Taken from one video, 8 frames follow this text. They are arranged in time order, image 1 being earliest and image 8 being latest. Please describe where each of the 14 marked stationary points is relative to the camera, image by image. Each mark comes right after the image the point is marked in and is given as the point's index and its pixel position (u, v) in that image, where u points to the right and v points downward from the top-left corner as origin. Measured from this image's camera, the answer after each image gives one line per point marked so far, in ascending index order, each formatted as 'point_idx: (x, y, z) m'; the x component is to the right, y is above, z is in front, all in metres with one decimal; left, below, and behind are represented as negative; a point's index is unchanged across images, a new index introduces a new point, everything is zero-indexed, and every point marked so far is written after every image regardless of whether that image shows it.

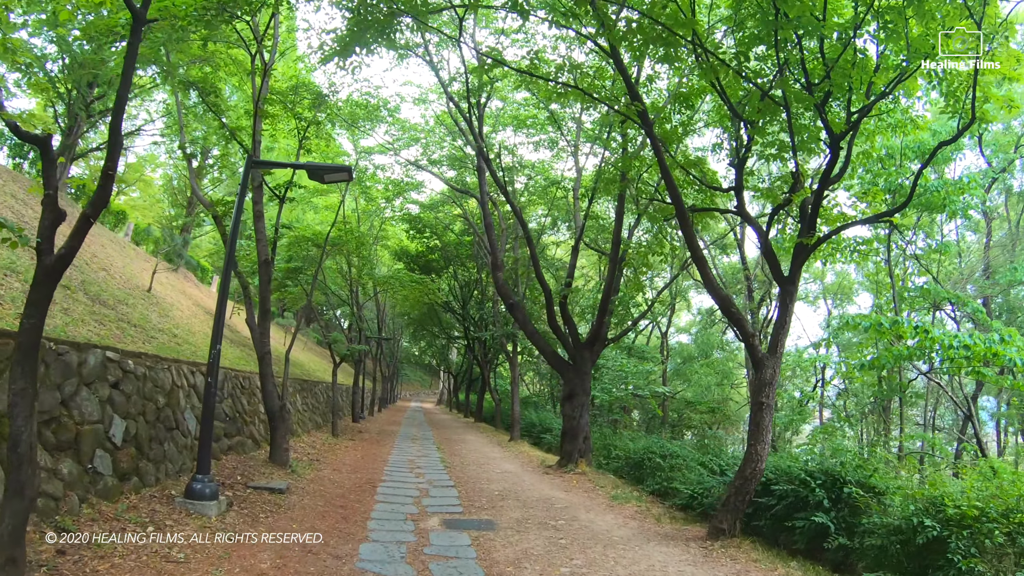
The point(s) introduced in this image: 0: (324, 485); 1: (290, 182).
0: (-2.3, -2.4, +6.9) m
1: (-3.4, +1.6, +8.5) m
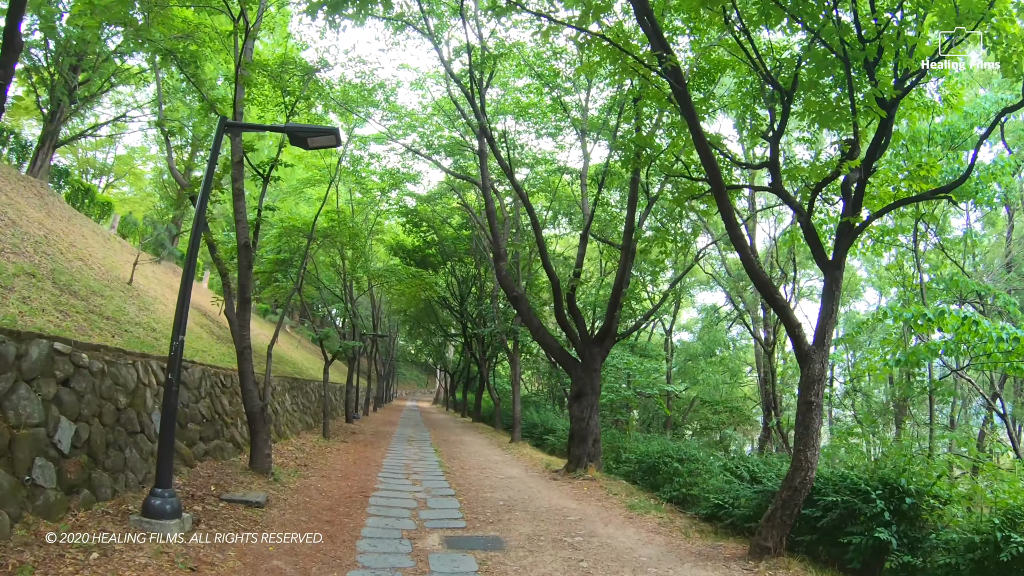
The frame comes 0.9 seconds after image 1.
0: (-2.2, -2.3, +6.2) m
1: (-3.3, +1.8, +7.7) m
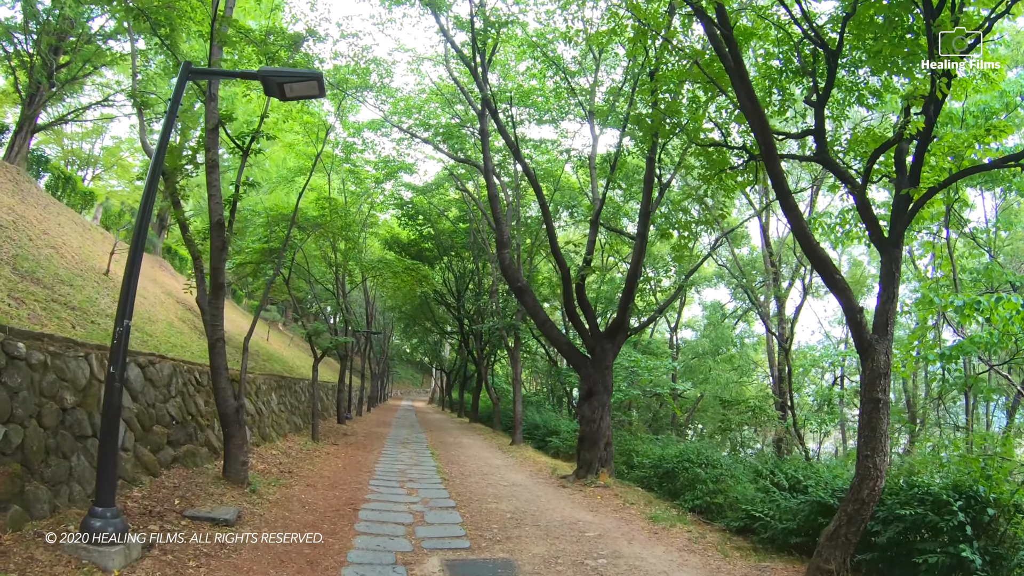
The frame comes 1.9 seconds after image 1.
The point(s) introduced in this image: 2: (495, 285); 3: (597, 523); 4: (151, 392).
0: (-2.1, -2.1, +5.4) m
1: (-3.2, +1.9, +6.9) m
2: (-0.5, +0.1, +18.4) m
3: (+0.9, -2.4, +5.8) m
4: (-3.9, -1.1, +6.0) m
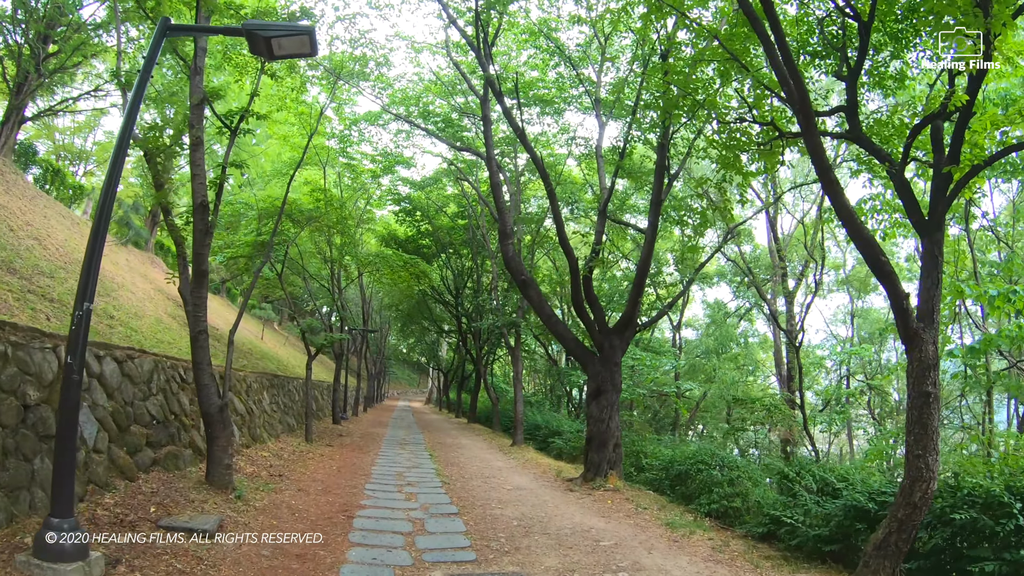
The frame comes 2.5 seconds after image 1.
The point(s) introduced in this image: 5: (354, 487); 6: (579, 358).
0: (-2.0, -2.0, +5.0) m
1: (-3.1, +2.1, +6.5) m
2: (-0.5, +0.1, +18.0) m
3: (+1.0, -2.3, +5.4) m
4: (-3.8, -1.0, +5.5) m
5: (-1.8, -2.2, +6.3) m
6: (+1.0, -1.0, +8.2) m
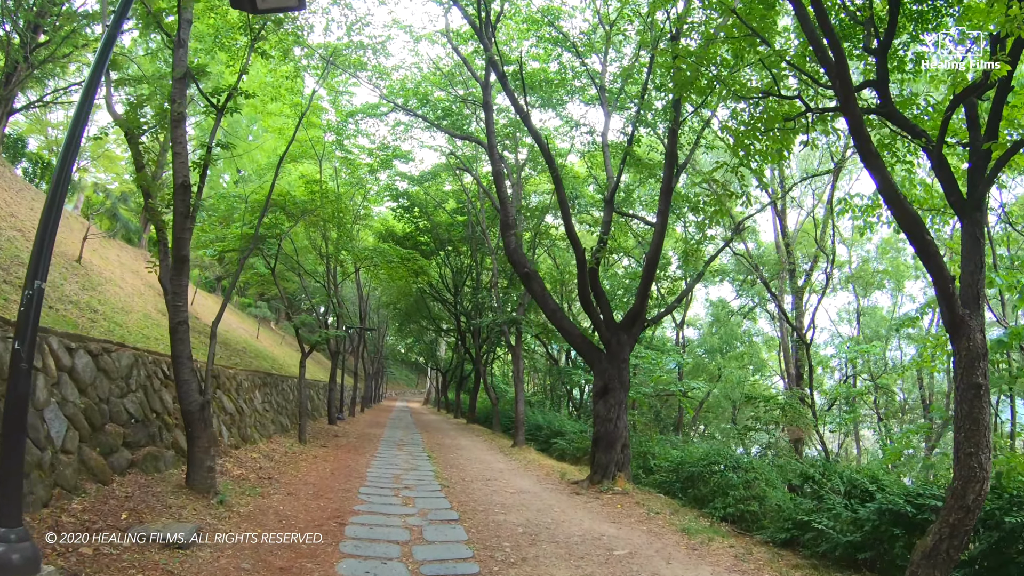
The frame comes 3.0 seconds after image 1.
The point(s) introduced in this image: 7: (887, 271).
0: (-2.0, -1.9, +4.6) m
1: (-3.1, +2.2, +6.1) m
2: (-0.5, +0.2, +17.6) m
3: (+1.0, -2.2, +5.0) m
4: (-3.8, -0.9, +5.1) m
5: (-1.7, -2.1, +5.9) m
6: (+1.0, -0.9, +7.8) m
7: (+12.6, +0.6, +18.9) m
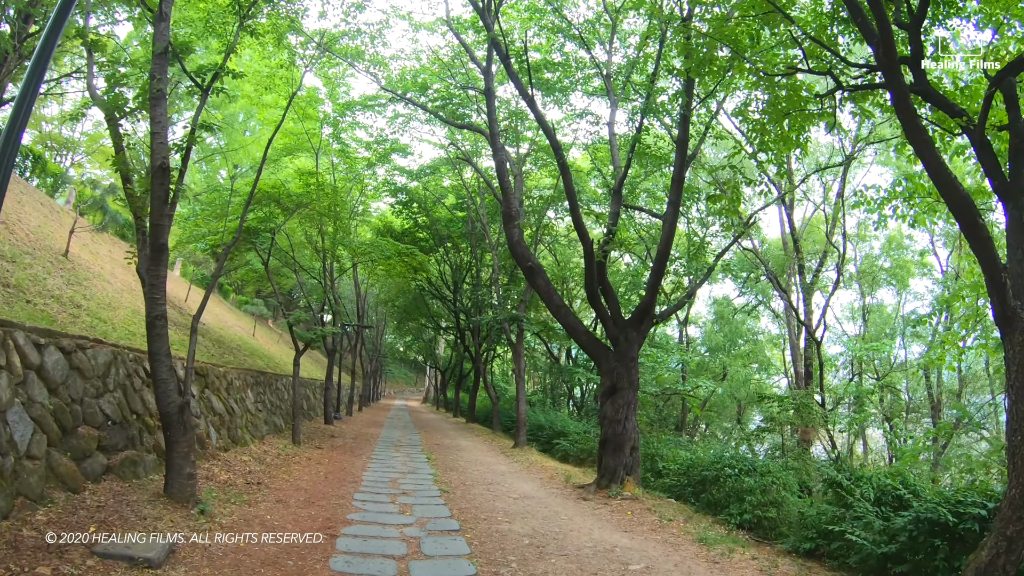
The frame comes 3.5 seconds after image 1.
0: (-1.9, -1.8, +4.2) m
1: (-3.0, +2.2, +5.7) m
2: (-0.5, +0.3, +17.2) m
3: (+1.0, -2.2, +4.6) m
4: (-3.7, -0.8, +4.8) m
5: (-1.7, -2.1, +5.5) m
6: (+1.1, -0.9, +7.5) m
7: (+12.6, +0.7, +18.6) m
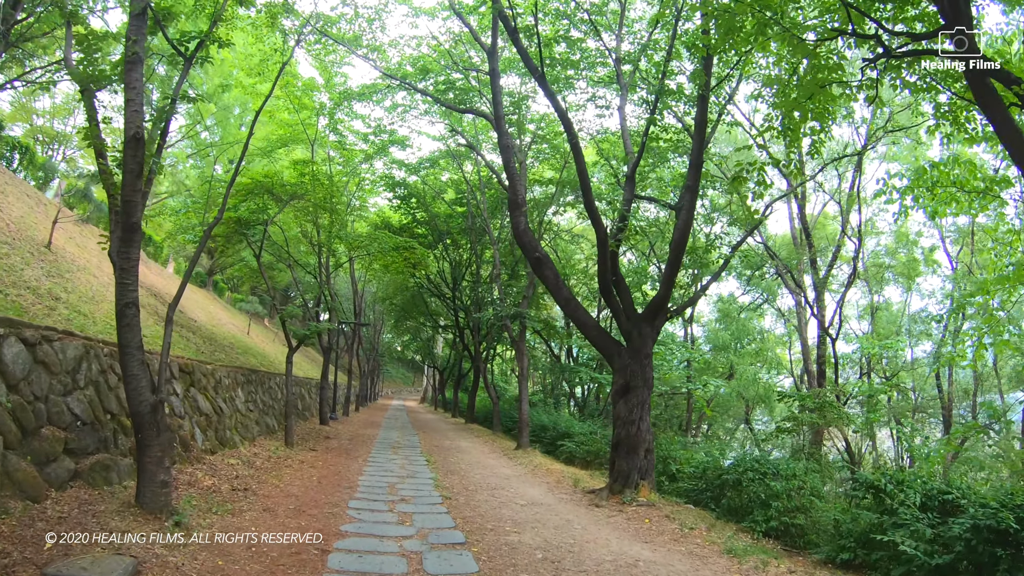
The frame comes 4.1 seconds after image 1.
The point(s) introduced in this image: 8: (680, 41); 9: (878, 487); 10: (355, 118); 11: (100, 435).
0: (-1.8, -1.7, +3.8) m
1: (-2.9, +2.3, +5.3) m
2: (-0.5, +0.4, +16.8) m
3: (+1.1, -2.1, +4.2) m
4: (-3.6, -0.7, +4.3) m
5: (-1.6, -2.0, +5.1) m
6: (+1.2, -0.8, +7.0) m
7: (+12.7, +0.7, +18.2) m
8: (+2.6, +3.9, +8.6) m
9: (+3.5, -1.9, +5.3) m
10: (-4.0, +4.3, +14.2) m
11: (-3.5, -1.2, +4.7) m
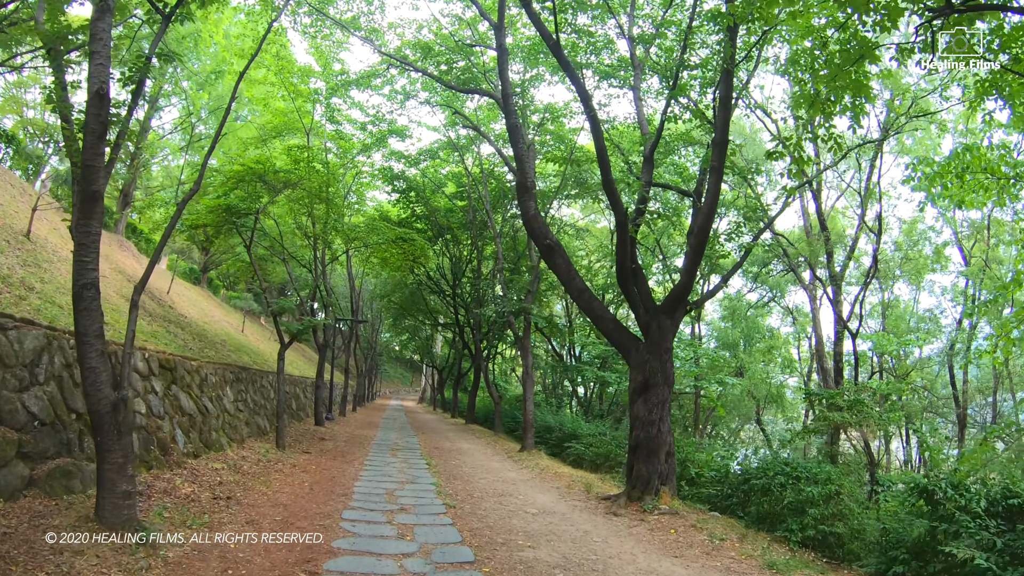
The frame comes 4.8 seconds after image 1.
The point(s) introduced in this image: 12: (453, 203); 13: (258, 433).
0: (-1.7, -1.6, +3.2) m
1: (-2.8, +2.5, +4.7) m
2: (-0.4, +0.5, +16.2) m
3: (+1.2, -2.0, +3.7) m
4: (-3.5, -0.6, +3.8) m
5: (-1.5, -1.8, +4.5) m
6: (+1.3, -0.6, +6.5) m
7: (+12.7, +0.8, +17.7) m
8: (+2.7, +4.0, +8.1) m
9: (+3.6, -1.8, +4.8) m
10: (-3.9, +4.5, +13.7) m
11: (-3.4, -1.1, +4.2) m
12: (-1.8, +2.7, +17.5) m
13: (-4.2, -2.4, +9.2) m
